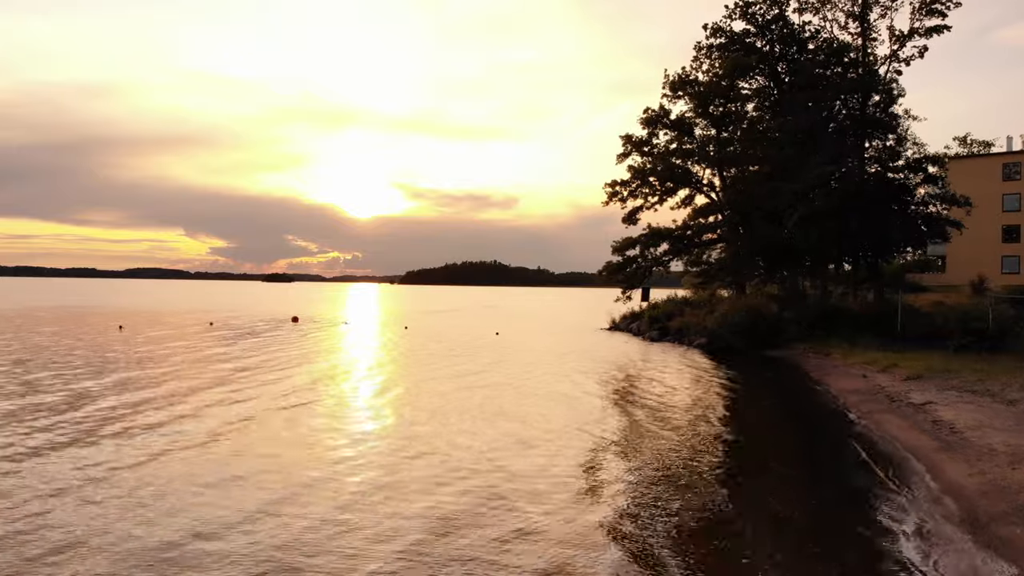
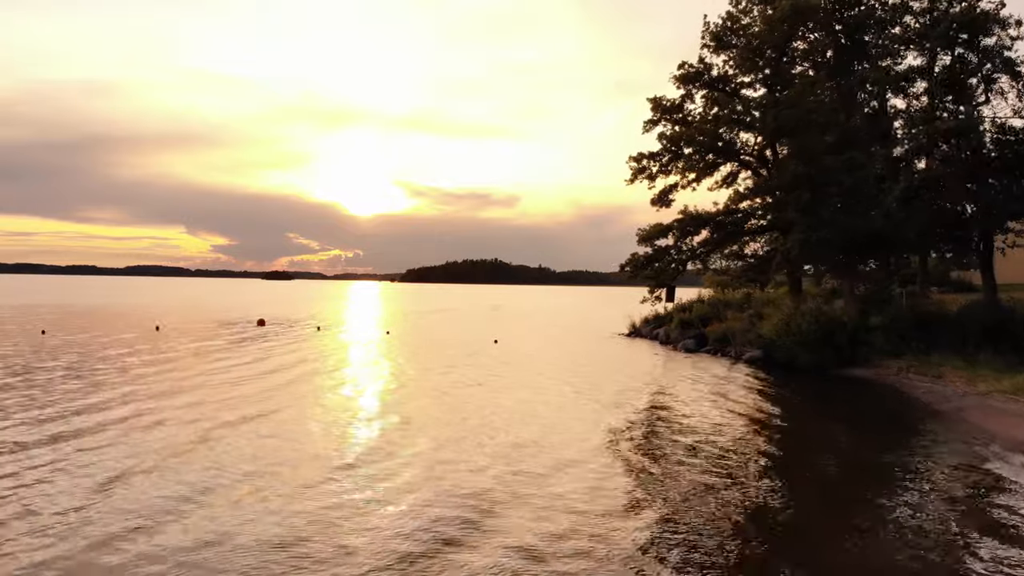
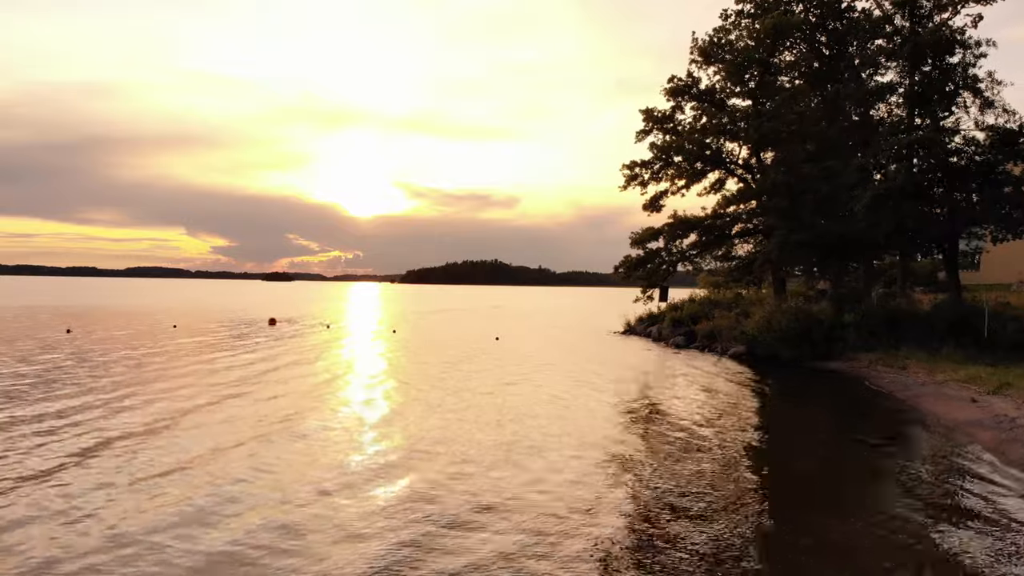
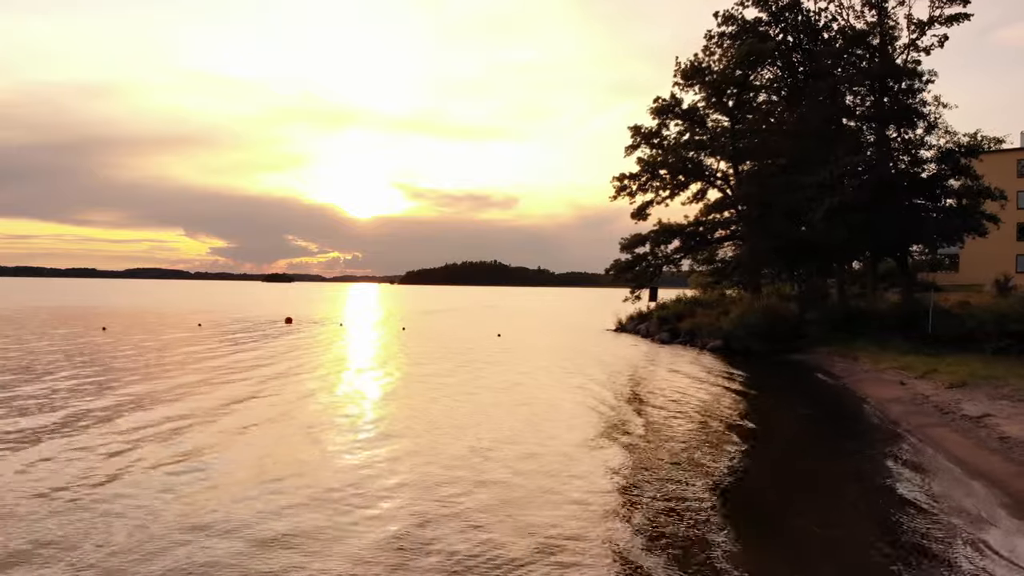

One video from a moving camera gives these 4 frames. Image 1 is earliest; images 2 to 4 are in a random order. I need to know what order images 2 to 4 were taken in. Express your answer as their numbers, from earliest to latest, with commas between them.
4, 3, 2
